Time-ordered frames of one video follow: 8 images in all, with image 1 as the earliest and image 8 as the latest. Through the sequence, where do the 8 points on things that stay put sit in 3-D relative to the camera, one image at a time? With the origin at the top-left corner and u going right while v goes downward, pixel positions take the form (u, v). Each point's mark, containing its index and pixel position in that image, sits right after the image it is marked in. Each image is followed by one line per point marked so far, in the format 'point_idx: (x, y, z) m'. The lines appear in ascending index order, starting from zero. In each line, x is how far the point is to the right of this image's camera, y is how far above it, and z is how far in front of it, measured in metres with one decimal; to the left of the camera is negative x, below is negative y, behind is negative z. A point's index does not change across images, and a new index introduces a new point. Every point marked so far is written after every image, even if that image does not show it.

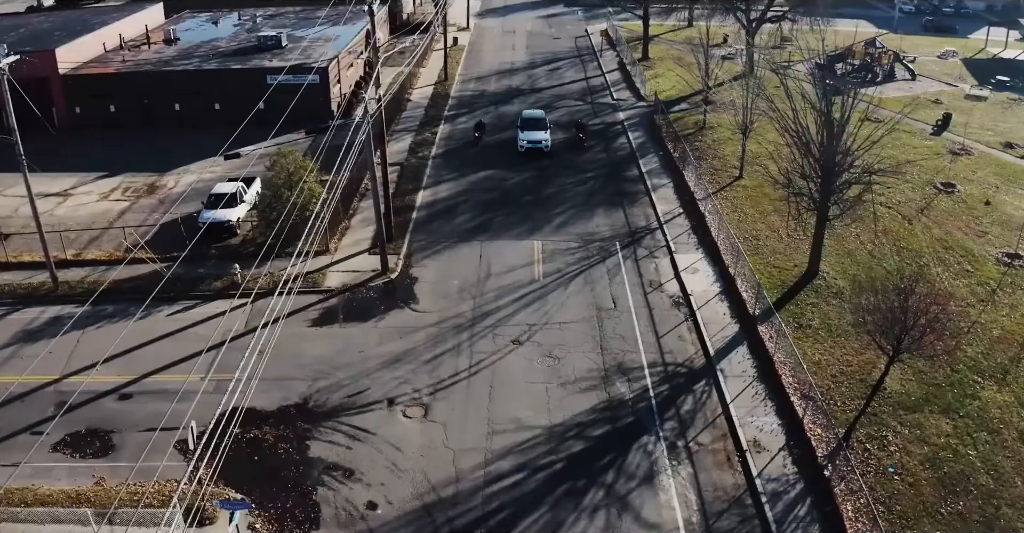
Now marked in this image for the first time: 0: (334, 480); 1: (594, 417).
0: (-1.8, -2.1, +13.1) m
1: (+0.9, -1.7, +14.4) m
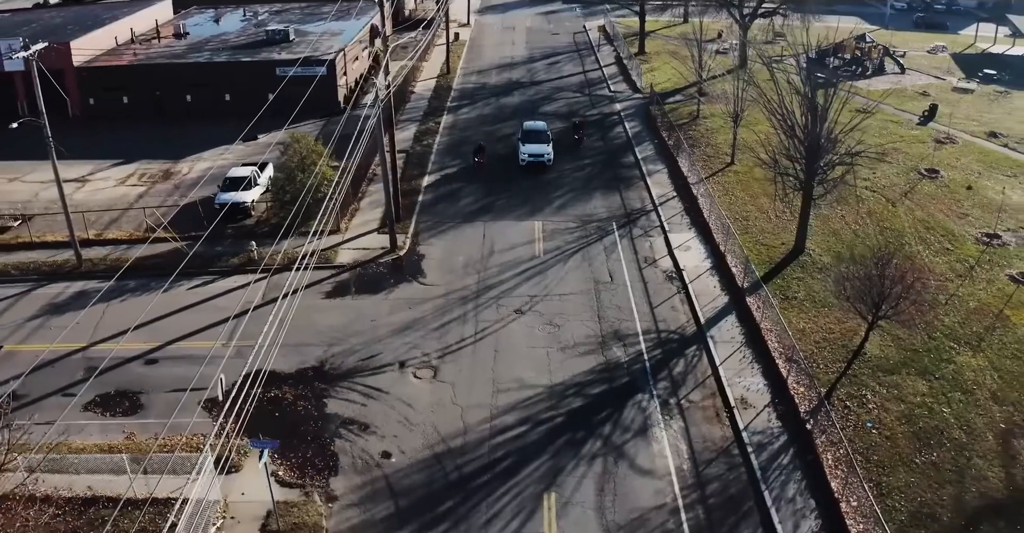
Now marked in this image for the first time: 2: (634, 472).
0: (-1.8, -1.8, +14.0) m
1: (+1.0, -1.3, +15.4) m
2: (+1.3, -2.1, +13.4) m
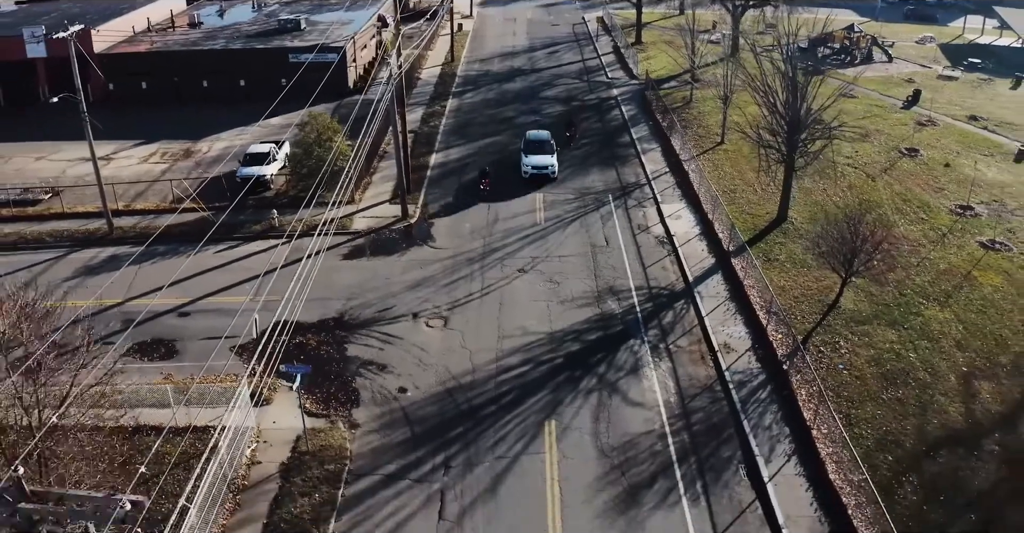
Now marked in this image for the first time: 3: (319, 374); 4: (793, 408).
0: (-1.7, -1.2, +15.5) m
1: (+1.0, -0.8, +16.8) m
2: (+1.3, -1.6, +14.8) m
3: (-2.3, -1.3, +15.4) m
4: (+3.2, -1.6, +14.7) m
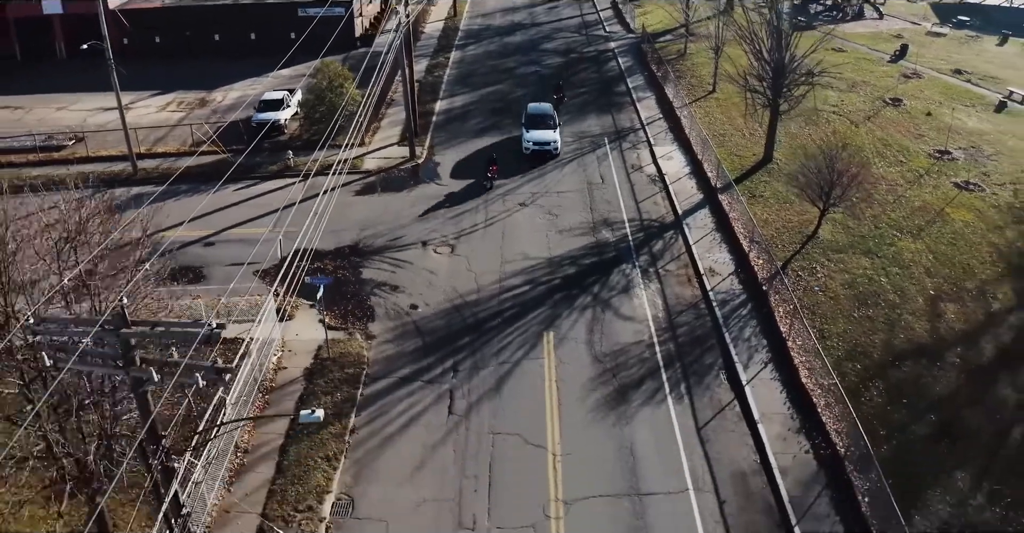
0: (-1.7, -0.3, +16.8) m
1: (+1.0, +0.2, +18.2) m
2: (+1.3, -0.6, +16.2) m
3: (-2.3, -0.3, +16.7) m
4: (+3.2, -0.7, +16.0) m
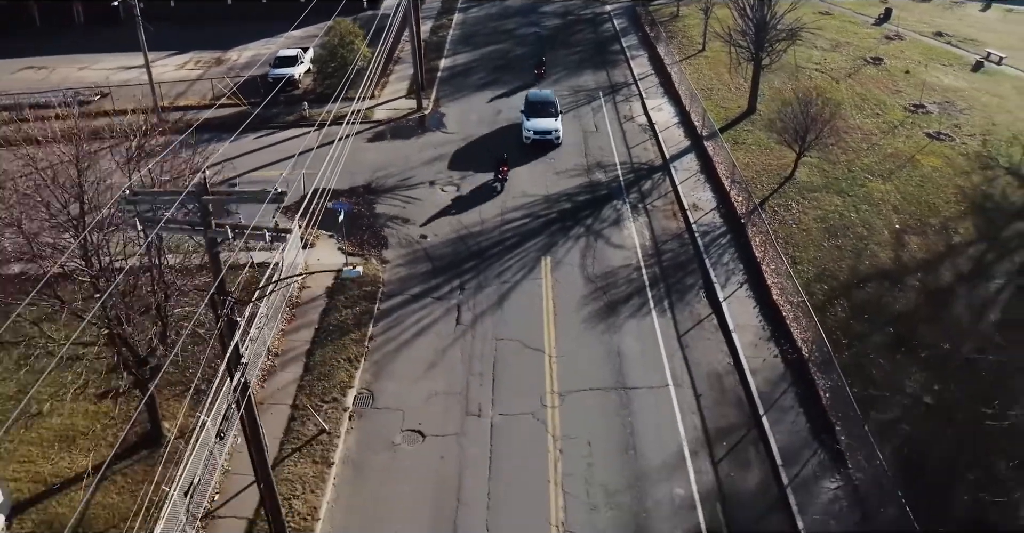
0: (-1.7, +0.6, +18.5) m
1: (+1.0, +1.2, +19.8) m
2: (+1.4, +0.3, +17.8) m
3: (-2.3, +0.6, +18.3) m
4: (+3.2, +0.2, +17.7) m
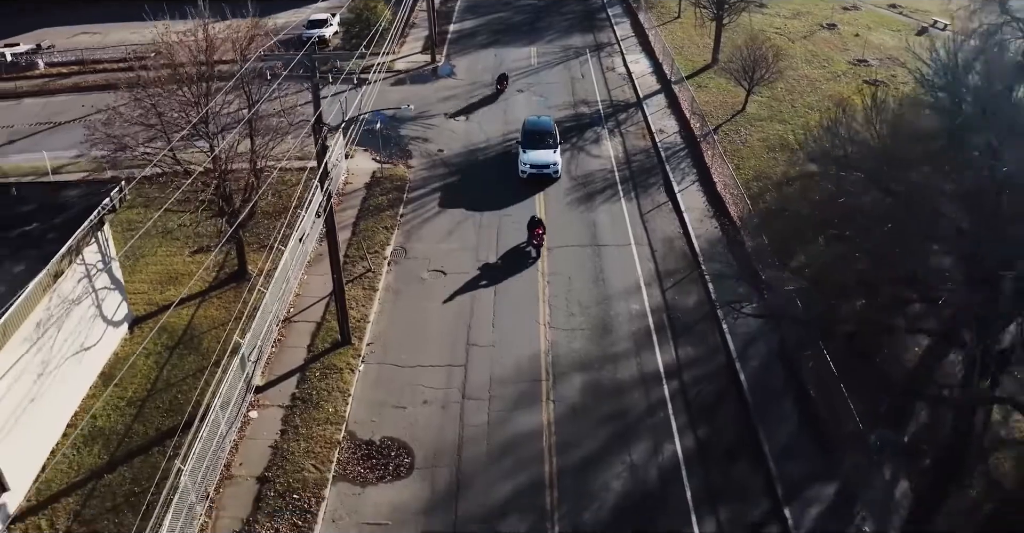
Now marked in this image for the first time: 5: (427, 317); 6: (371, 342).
0: (-1.7, +2.2, +22.8) m
1: (+1.0, +2.8, +24.1) m
2: (+1.3, +1.9, +22.1) m
3: (-2.3, +2.2, +22.7) m
4: (+3.2, +1.9, +22.0) m
5: (-1.1, -0.7, +16.6) m
6: (-1.8, -1.0, +16.1) m
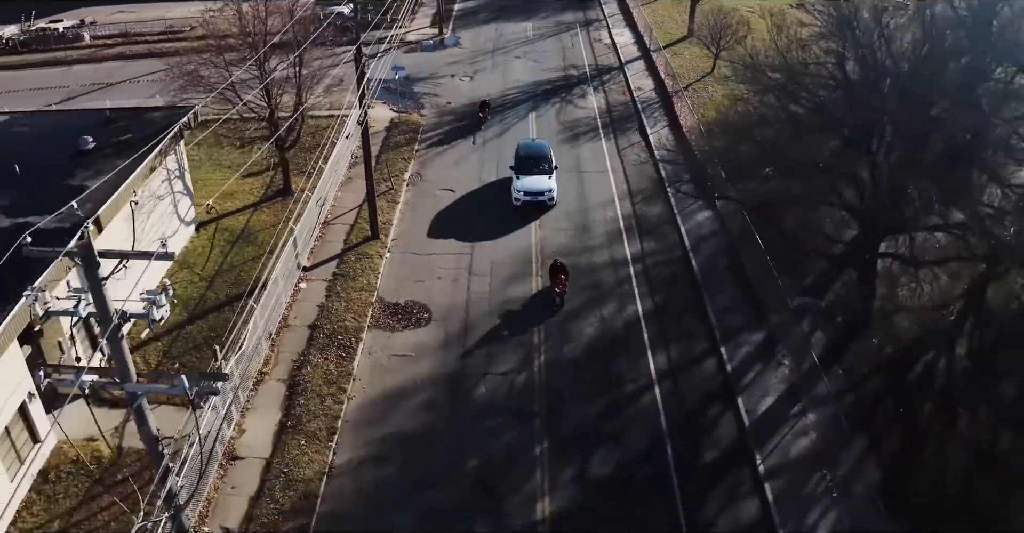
0: (-1.7, +3.6, +26.4) m
1: (+1.0, +4.1, +27.8) m
2: (+1.3, +3.2, +25.8) m
3: (-2.3, +3.5, +26.3) m
4: (+3.2, +3.2, +25.7) m
5: (-1.1, +0.7, +20.3) m
6: (-1.8, +0.4, +19.8) m
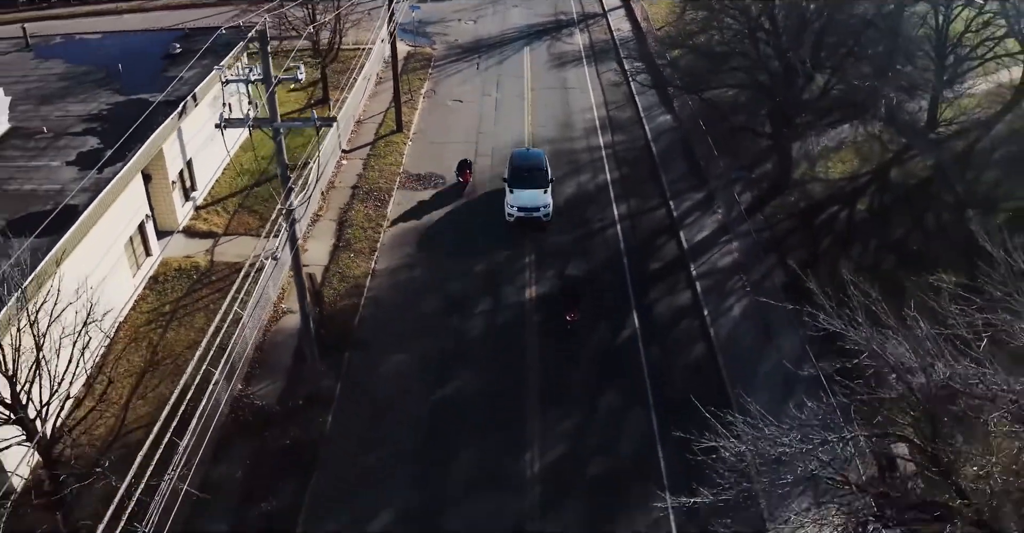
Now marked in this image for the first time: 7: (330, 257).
0: (-1.8, +5.7, +31.2) m
1: (+0.9, +6.2, +32.6) m
2: (+1.3, +5.4, +30.6) m
3: (-2.4, +5.7, +31.1) m
4: (+3.1, +5.3, +30.5) m
5: (-1.2, +2.8, +25.1) m
6: (-1.9, +2.6, +24.6) m
7: (-2.7, +0.1, +19.2) m
